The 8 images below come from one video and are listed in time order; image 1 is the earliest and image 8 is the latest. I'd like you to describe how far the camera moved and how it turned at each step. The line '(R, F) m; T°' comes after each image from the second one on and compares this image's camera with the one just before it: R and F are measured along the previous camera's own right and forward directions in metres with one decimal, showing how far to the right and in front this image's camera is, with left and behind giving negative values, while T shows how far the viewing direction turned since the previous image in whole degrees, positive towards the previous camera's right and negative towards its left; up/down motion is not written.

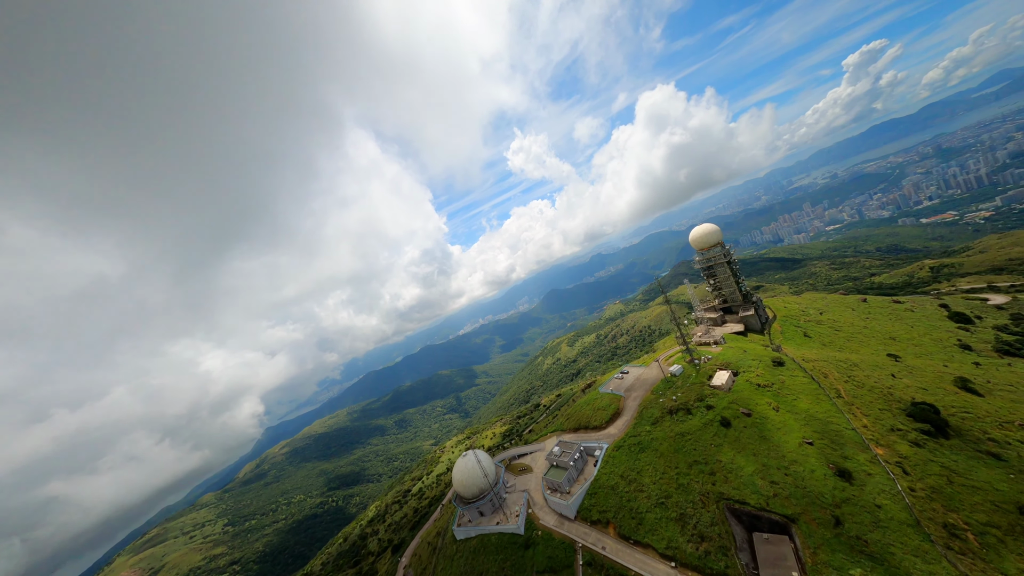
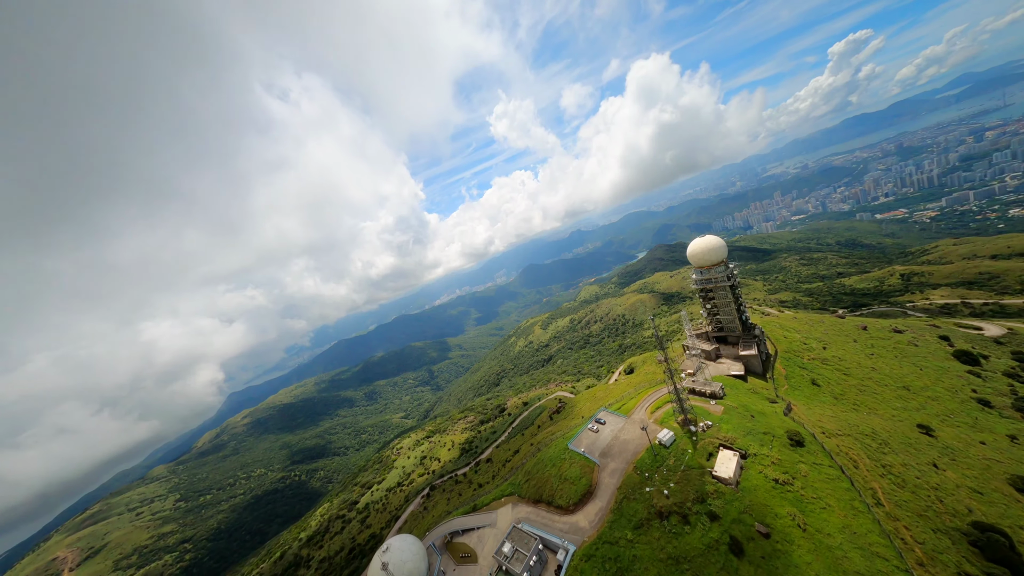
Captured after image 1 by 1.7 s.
(+2.3, +11.0) m; +4°
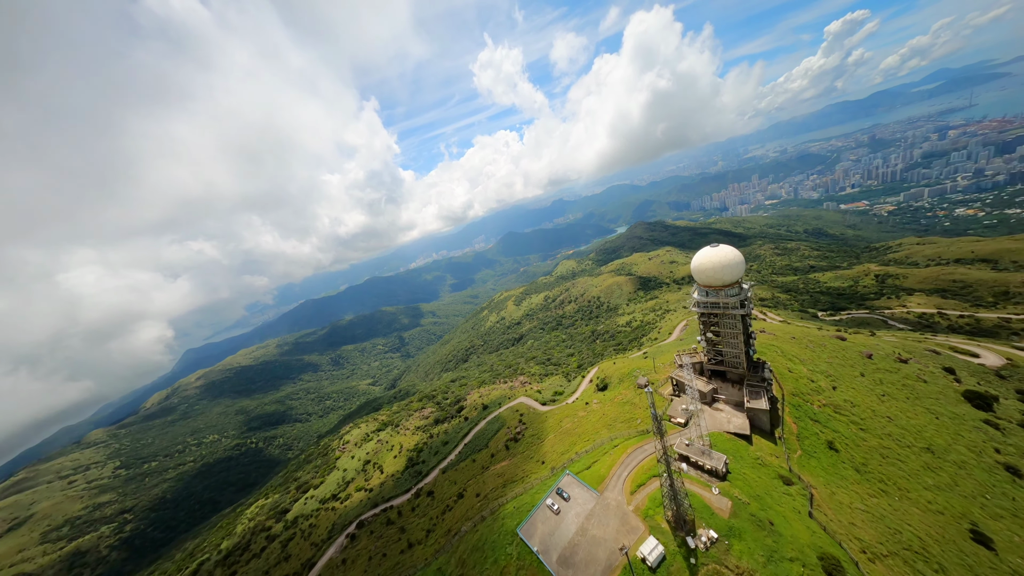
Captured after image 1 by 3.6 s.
(+2.5, +11.7) m; +4°
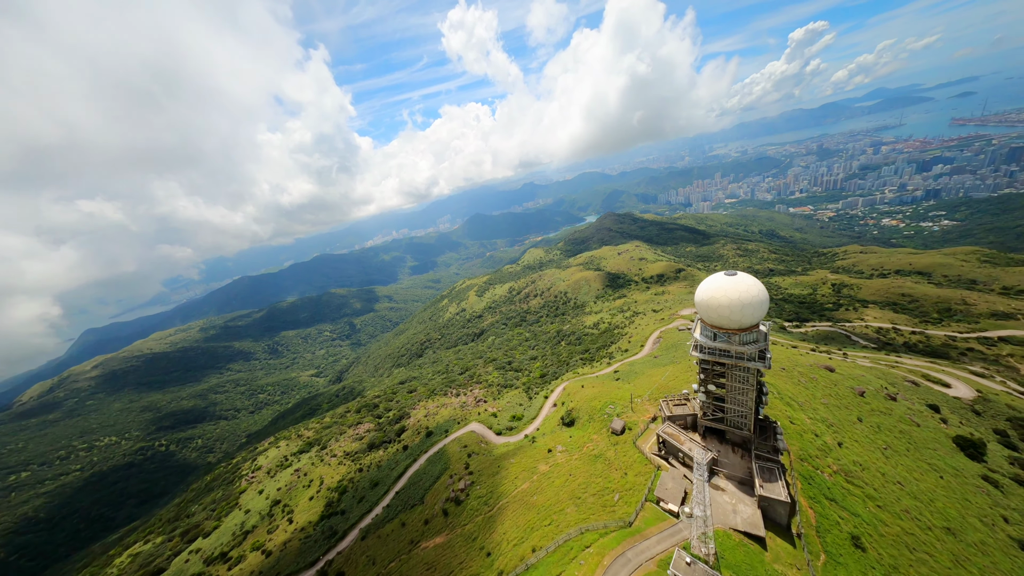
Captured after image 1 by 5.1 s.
(+1.7, +14.0) m; +6°
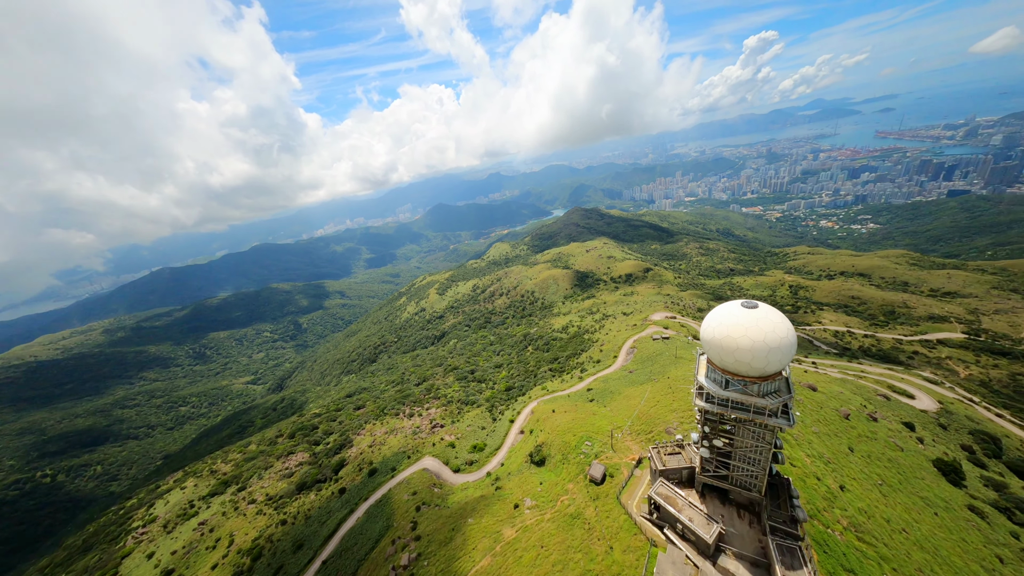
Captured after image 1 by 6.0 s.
(+0.7, +9.9) m; +6°
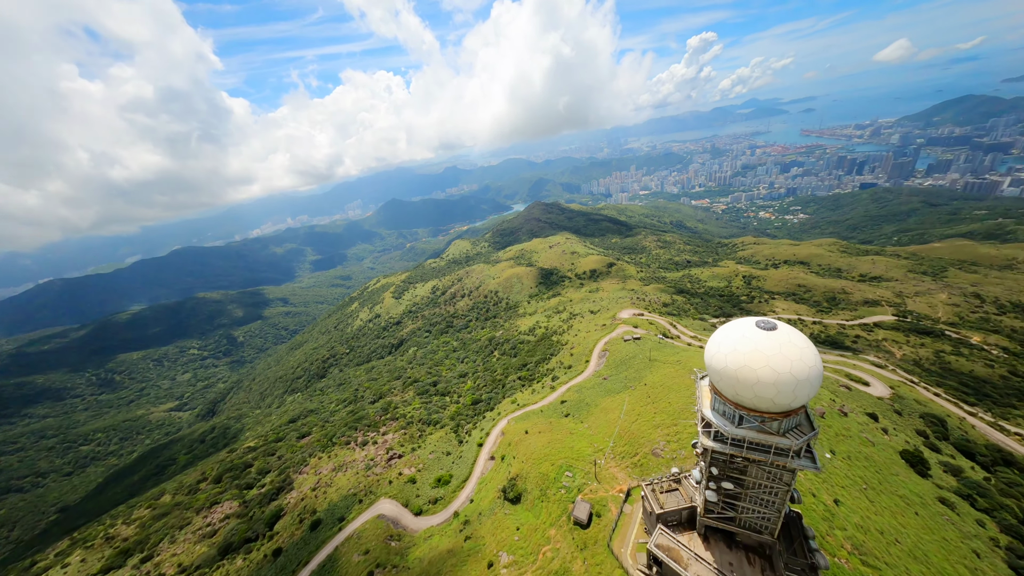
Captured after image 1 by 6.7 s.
(0.0, +7.0) m; +6°
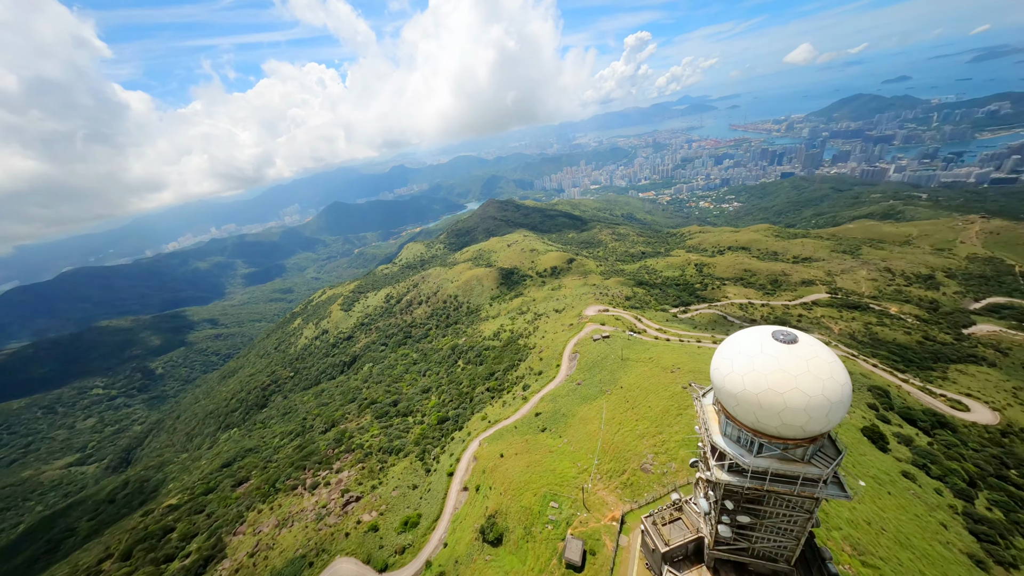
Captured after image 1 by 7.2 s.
(-0.4, +5.5) m; +7°
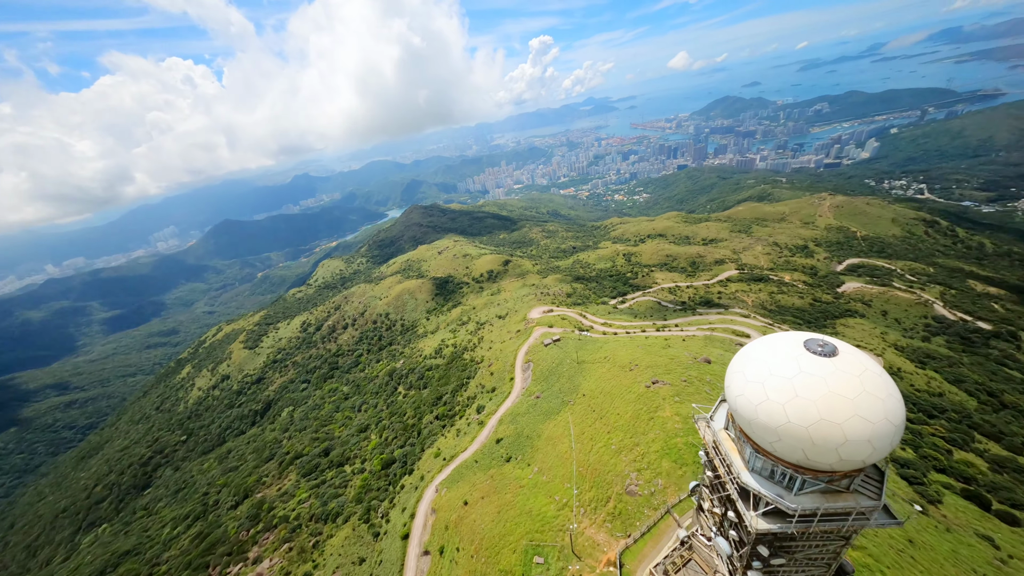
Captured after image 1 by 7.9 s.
(-0.9, +6.6) m; +11°
